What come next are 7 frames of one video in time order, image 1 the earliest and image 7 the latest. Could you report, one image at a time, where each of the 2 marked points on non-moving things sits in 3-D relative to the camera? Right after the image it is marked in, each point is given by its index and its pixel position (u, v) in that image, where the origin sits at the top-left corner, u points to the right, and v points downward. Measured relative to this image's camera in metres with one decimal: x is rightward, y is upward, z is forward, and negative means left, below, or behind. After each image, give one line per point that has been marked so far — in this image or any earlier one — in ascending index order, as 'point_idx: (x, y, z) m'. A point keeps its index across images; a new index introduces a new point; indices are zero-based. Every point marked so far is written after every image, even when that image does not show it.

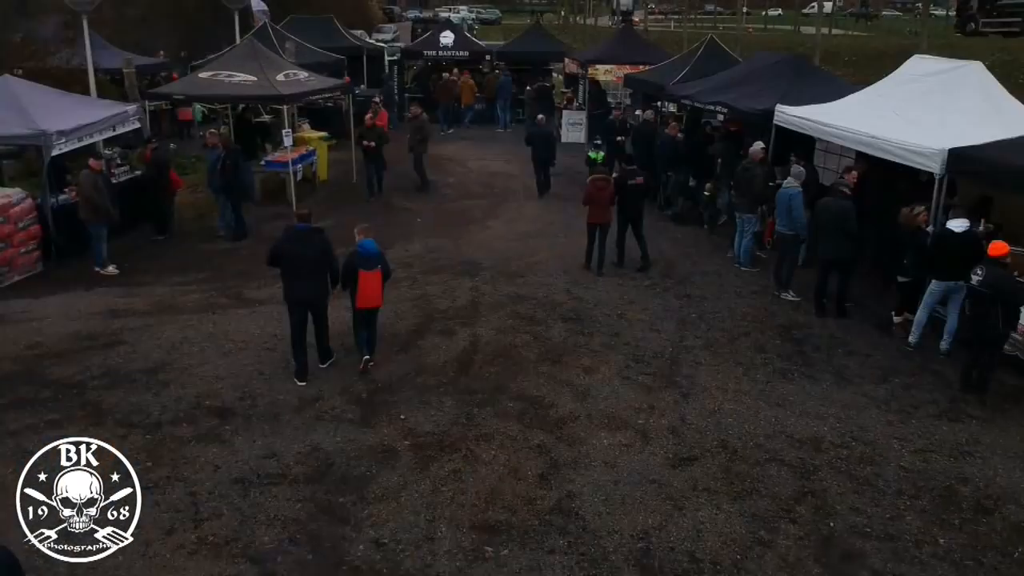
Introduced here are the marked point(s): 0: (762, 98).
0: (+5.6, +4.2, +12.8) m
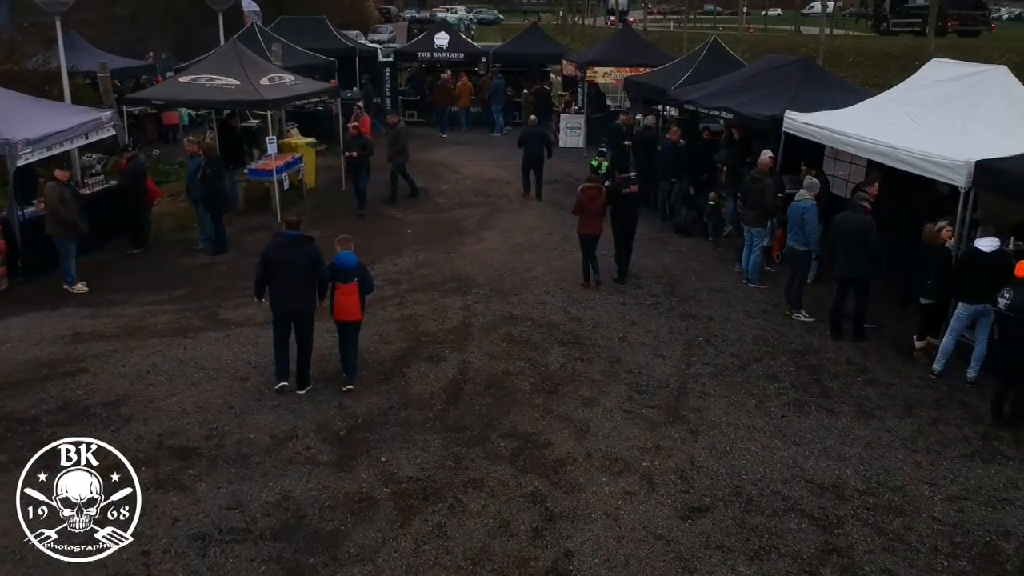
0: (+5.4, +3.9, +12.2) m
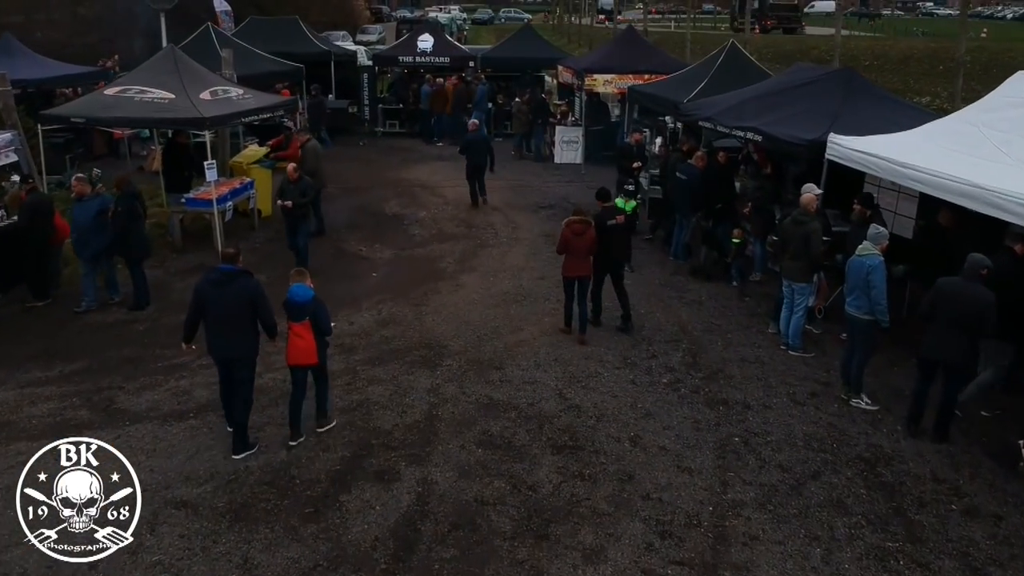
0: (+5.2, +2.9, +10.1) m
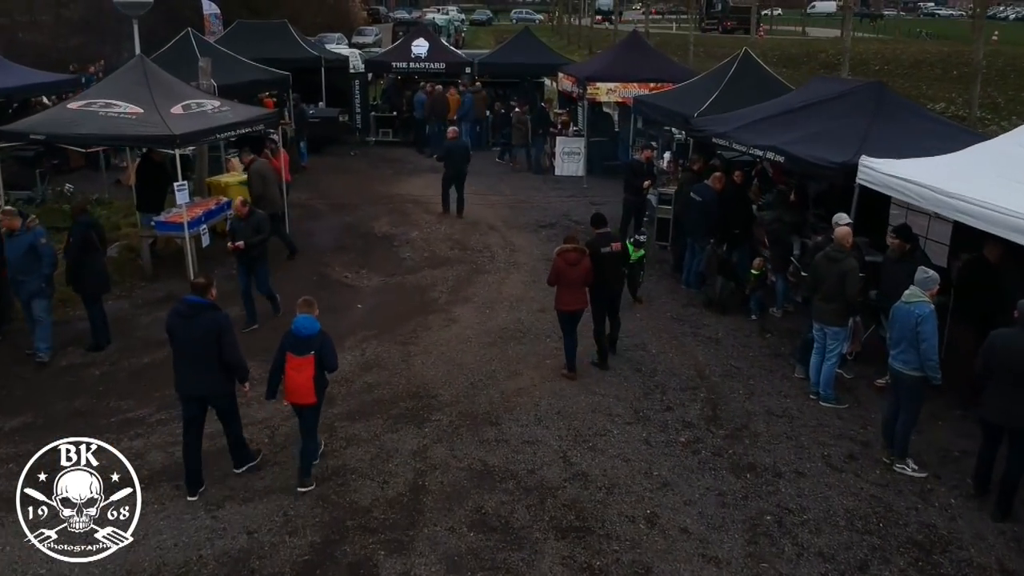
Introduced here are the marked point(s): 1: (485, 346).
0: (+5.1, +2.3, +9.2) m
1: (-0.4, -0.9, +8.9) m
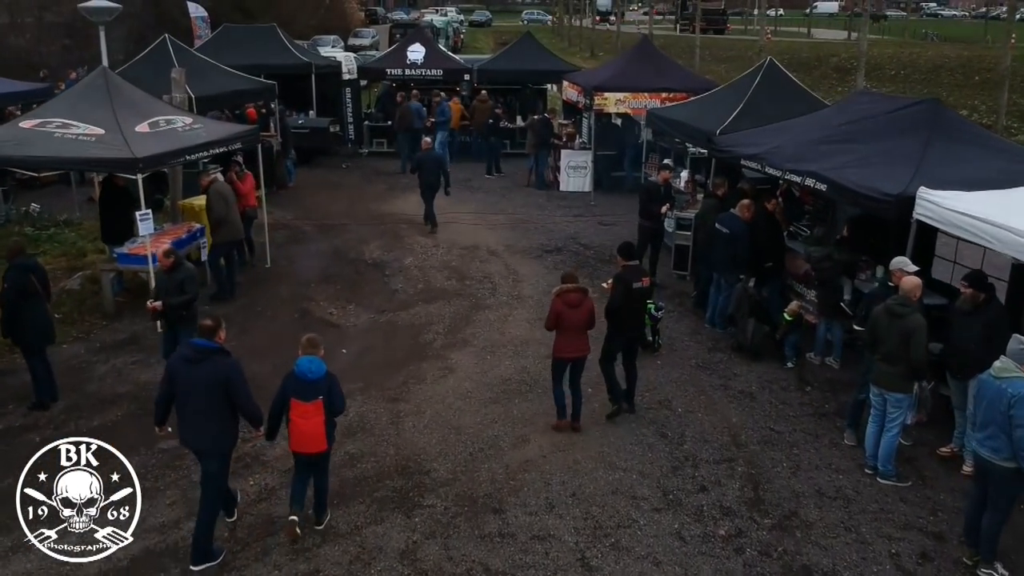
0: (+5.2, +1.7, +8.0) m
1: (-0.4, -1.6, +7.8) m
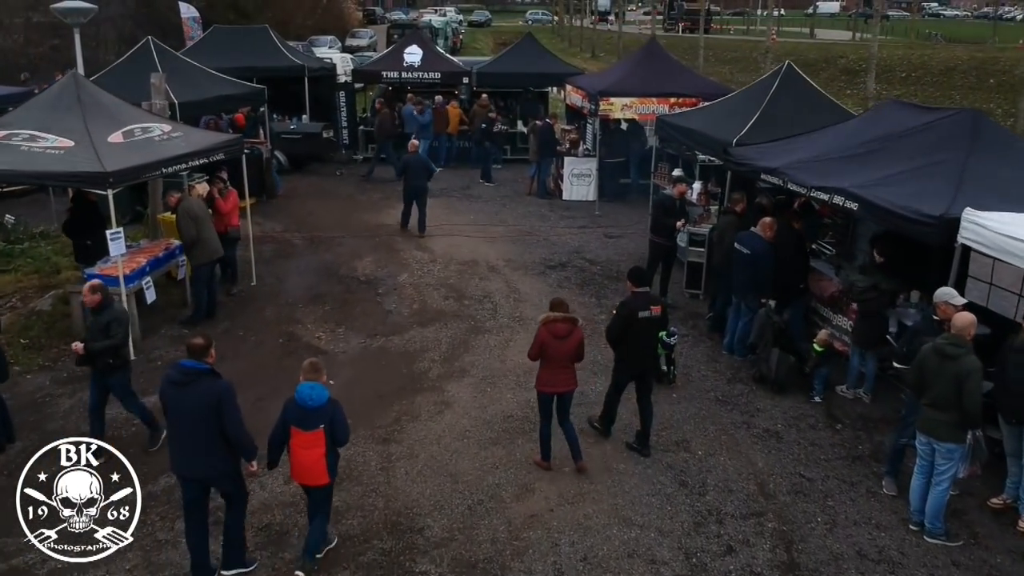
0: (+5.2, +1.3, +7.3) m
1: (-0.3, -1.9, +7.1) m
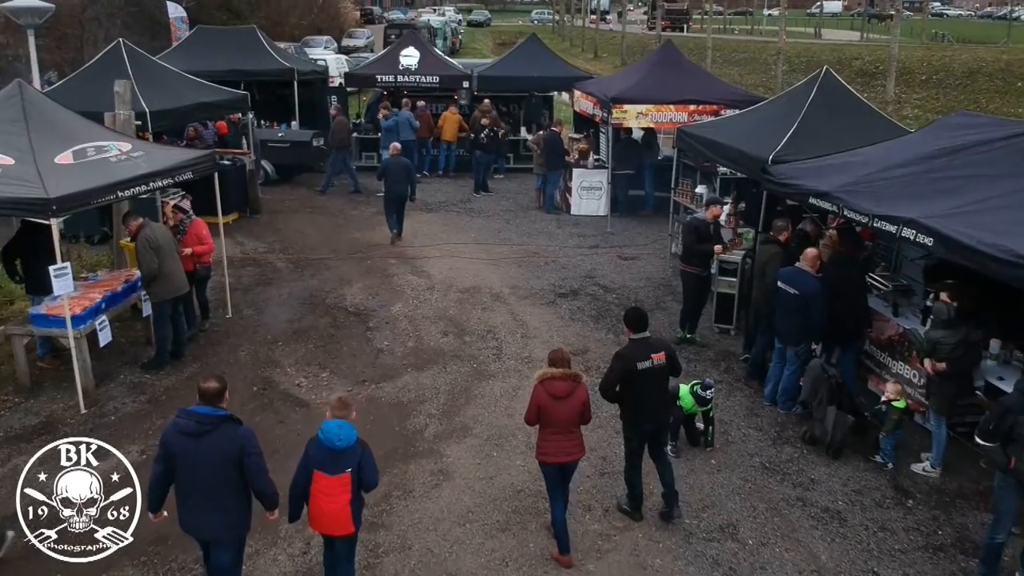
0: (+5.3, +0.7, +6.1) m
1: (-0.2, -2.5, +5.9) m
